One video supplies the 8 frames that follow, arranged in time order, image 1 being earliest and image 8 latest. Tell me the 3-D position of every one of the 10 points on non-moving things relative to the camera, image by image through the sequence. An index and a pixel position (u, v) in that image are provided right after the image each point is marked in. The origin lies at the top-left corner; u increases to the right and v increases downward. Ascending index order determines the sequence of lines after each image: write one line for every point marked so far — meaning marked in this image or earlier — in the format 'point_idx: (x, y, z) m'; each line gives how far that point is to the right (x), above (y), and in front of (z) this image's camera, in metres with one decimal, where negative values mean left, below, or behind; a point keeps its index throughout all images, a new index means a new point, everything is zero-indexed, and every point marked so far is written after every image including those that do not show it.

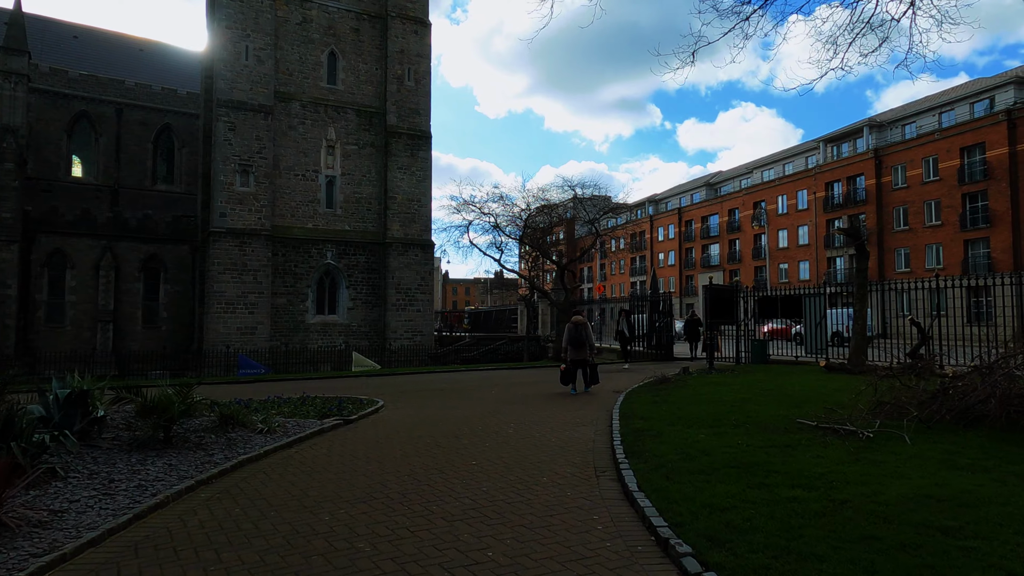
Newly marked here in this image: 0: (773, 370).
0: (+5.5, -1.7, +13.9) m
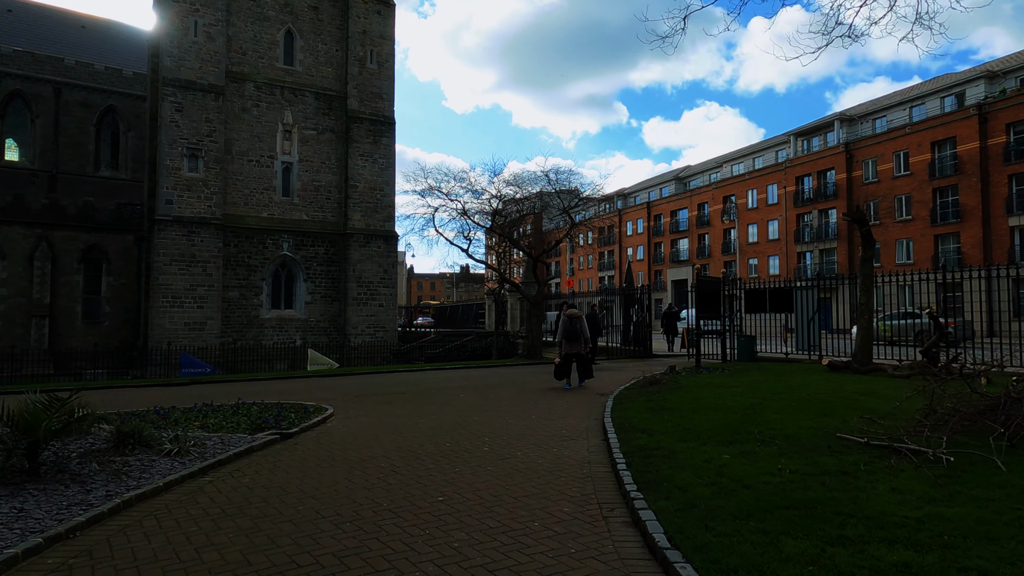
0: (+4.9, -1.6, +12.7) m
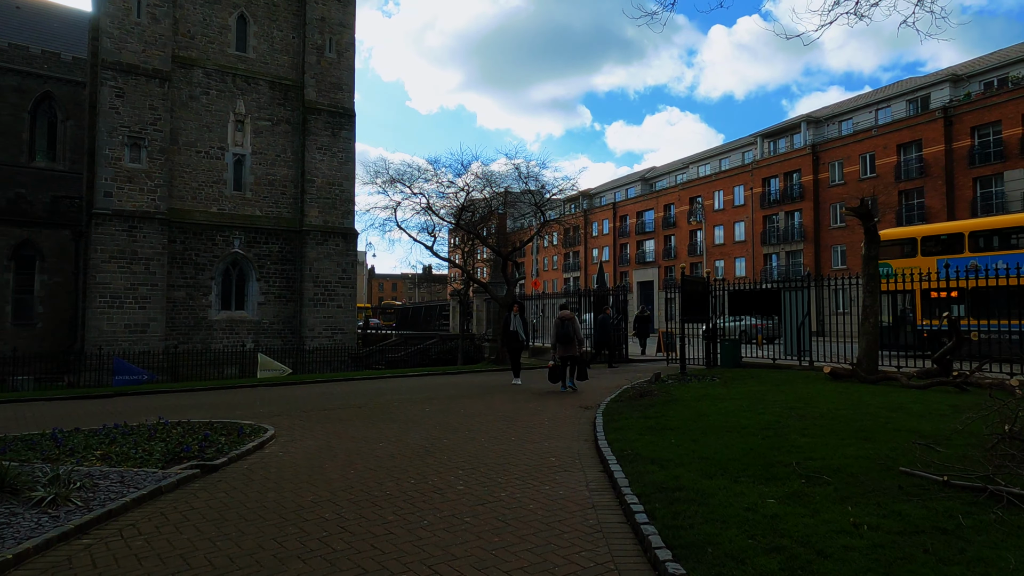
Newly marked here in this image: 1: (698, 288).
0: (+4.4, -1.6, +11.6) m
1: (+4.2, 0.0, +14.9) m
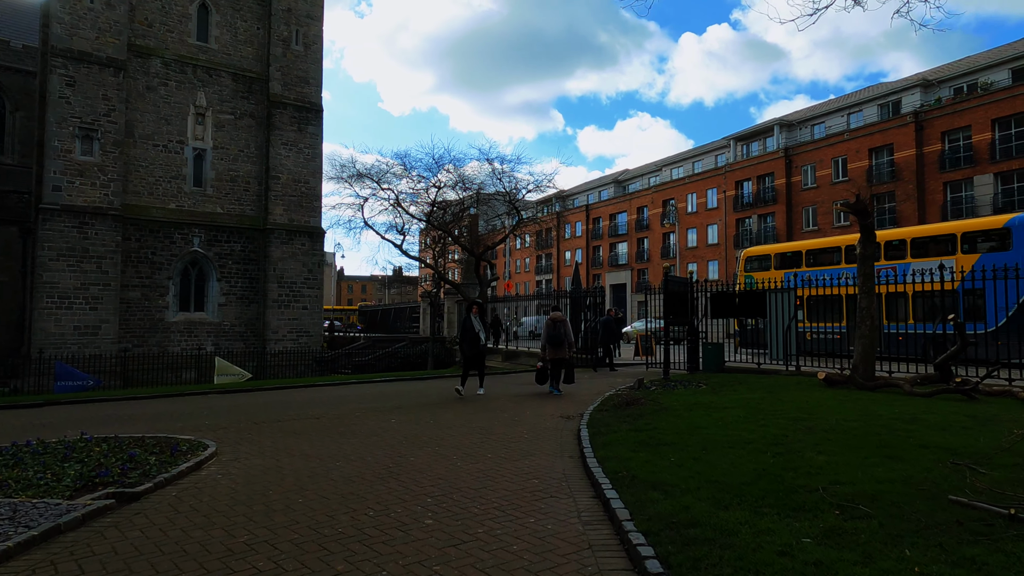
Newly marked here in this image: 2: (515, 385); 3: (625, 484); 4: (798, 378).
0: (+4.0, -1.6, +10.9) m
1: (+3.7, 0.0, +14.2) m
2: (+0.1, -2.0, +13.4) m
3: (+0.9, -1.5, +5.0) m
4: (+4.8, -1.5, +11.1) m
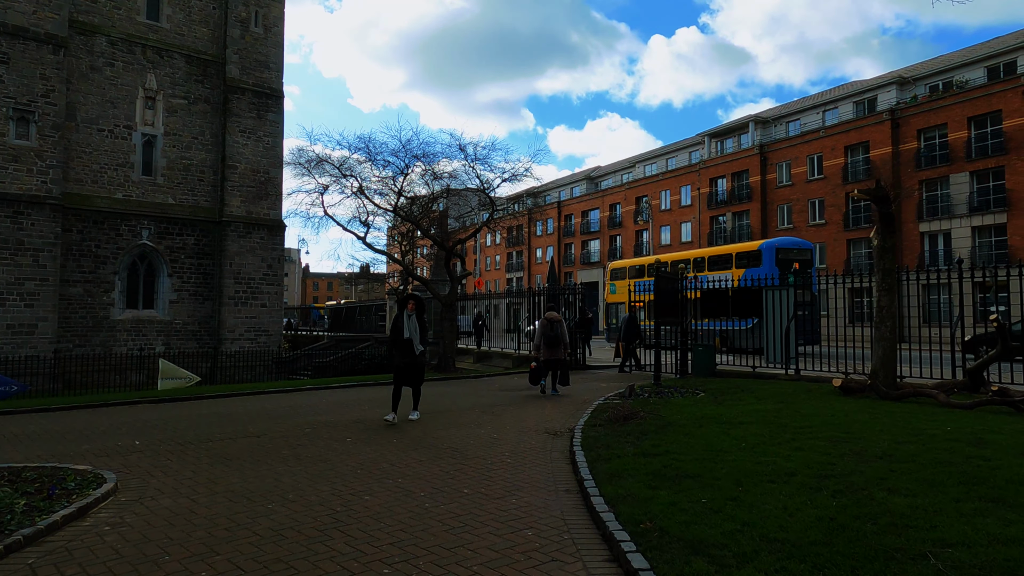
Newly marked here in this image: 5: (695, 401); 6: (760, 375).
0: (+3.7, -1.5, +9.7) m
1: (+3.2, 0.0, +13.0) m
2: (-0.3, -1.9, +12.1) m
3: (+0.8, -1.4, +3.7) m
4: (+4.4, -1.4, +10.0) m
5: (+2.6, -1.6, +9.4) m
6: (+4.7, -1.7, +12.6) m
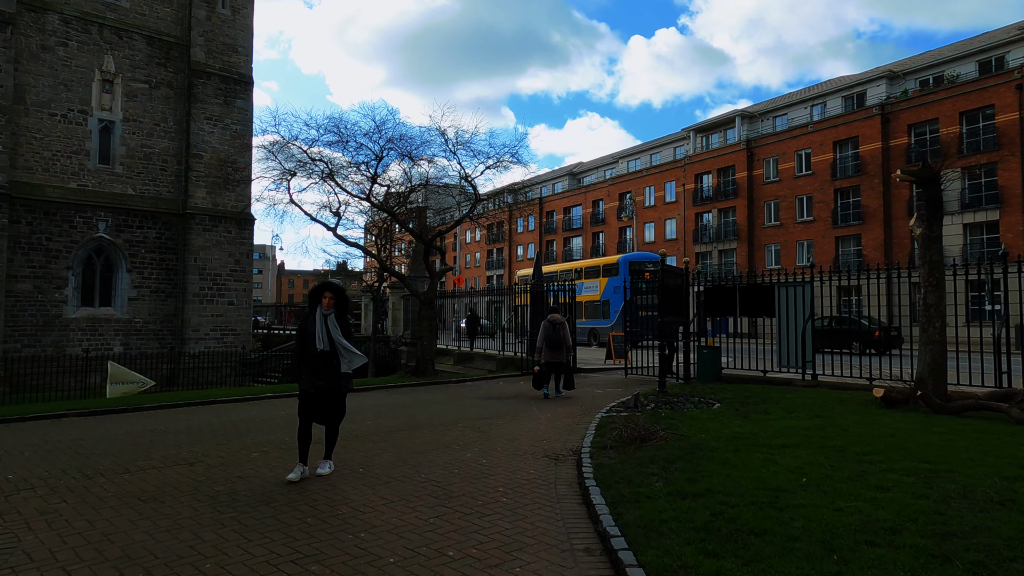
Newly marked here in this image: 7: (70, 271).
0: (+3.5, -1.5, +8.5) m
1: (+2.9, +0.1, +11.8) m
2: (-0.5, -1.8, +10.7) m
3: (+0.8, -1.4, +2.4) m
4: (+4.3, -1.4, +8.7) m
5: (+2.5, -1.5, +8.1) m
6: (+4.5, -1.6, +11.4) m
7: (-13.6, +0.6, +20.0) m
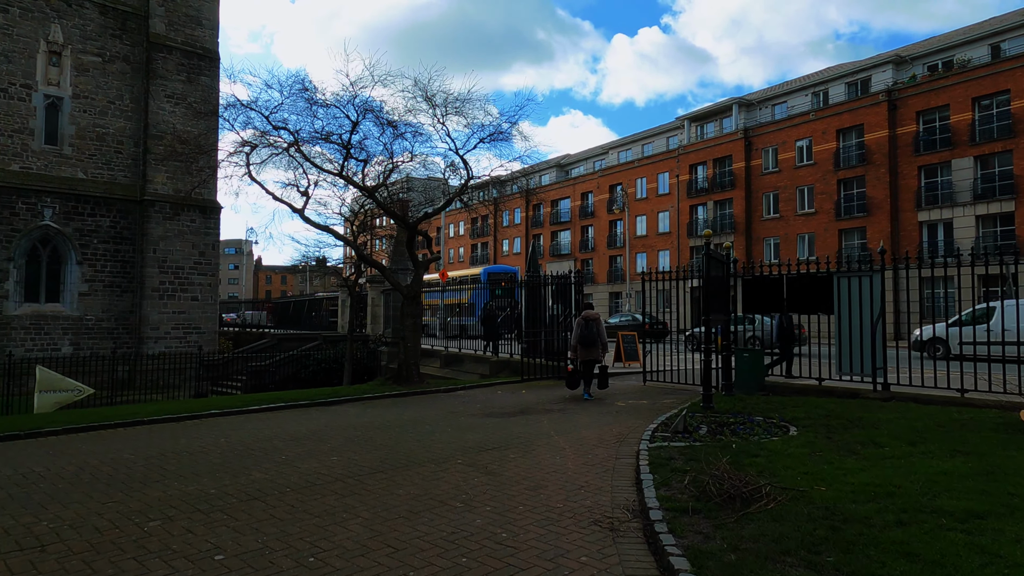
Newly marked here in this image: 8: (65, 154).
0: (+3.7, -1.3, +6.4) m
1: (+3.0, +0.3, +9.7) m
2: (-0.4, -1.7, +8.5) m
3: (+1.2, -1.3, +0.2) m
4: (+4.4, -1.3, +6.7) m
5: (+2.6, -1.4, +6.0) m
6: (+4.5, -1.5, +9.4) m
7: (-13.7, +0.7, +17.4) m
8: (-12.8, +3.9, +18.4) m
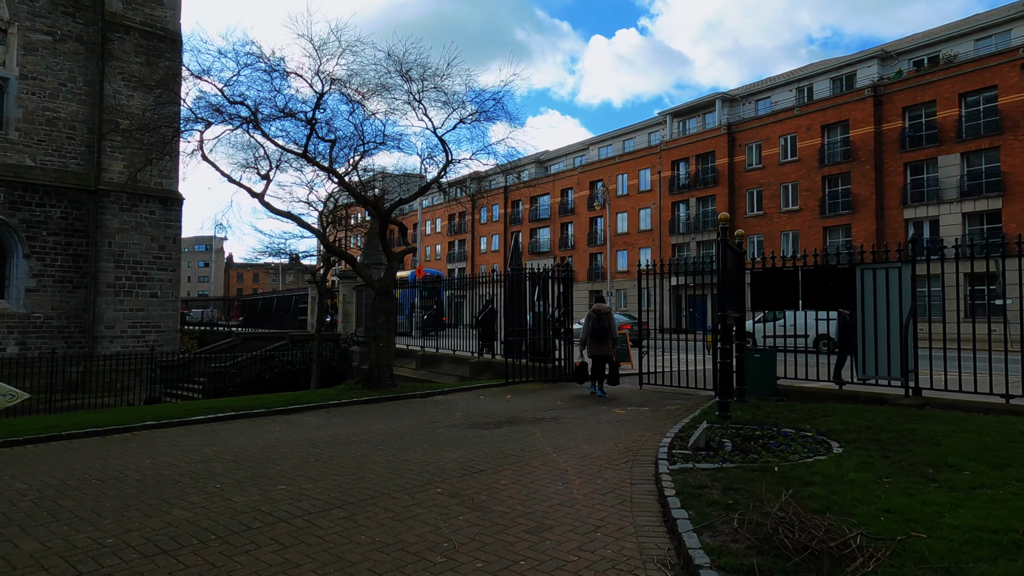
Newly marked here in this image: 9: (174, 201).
0: (+3.6, -1.2, +5.3) m
1: (+2.8, +0.4, +8.6) m
2: (-0.6, -1.6, +7.3) m
3: (+1.3, -1.2, -0.9) m
4: (+4.4, -1.2, +5.6) m
5: (+2.6, -1.3, +4.9) m
6: (+4.4, -1.4, +8.3) m
7: (-14.2, +0.9, +15.7) m
8: (-13.3, +4.1, +16.7) m
9: (-9.9, +2.7, +18.9) m
